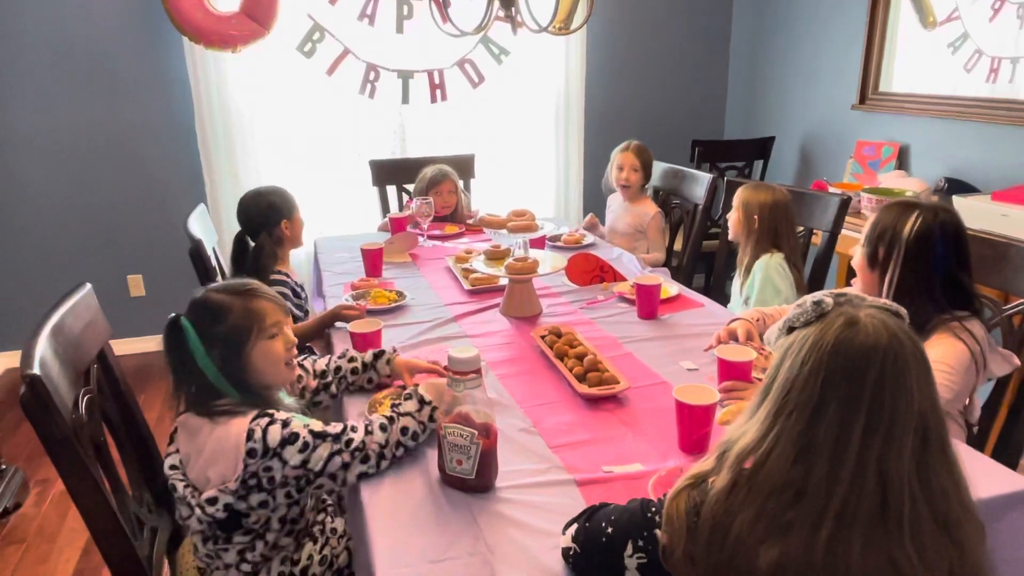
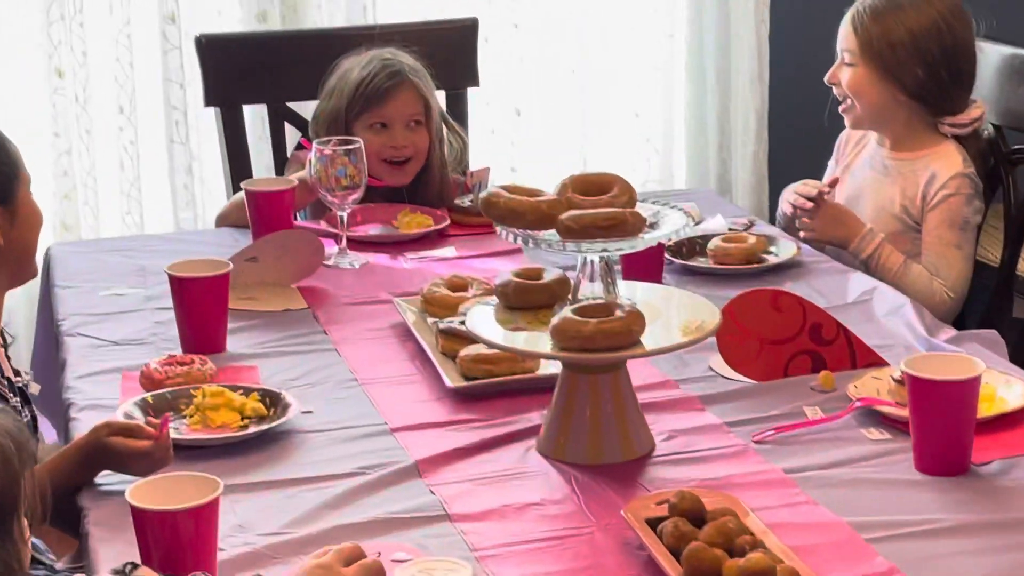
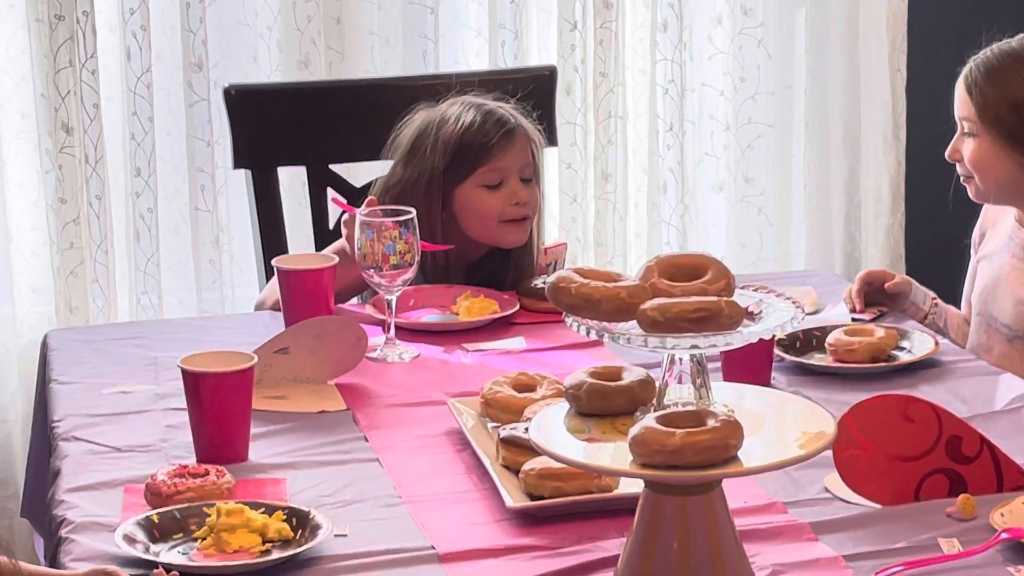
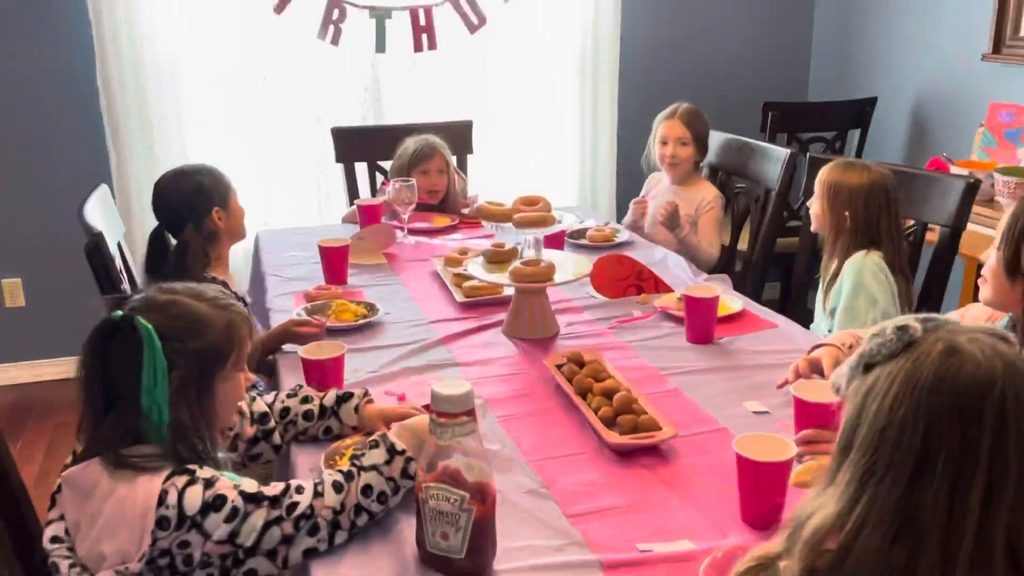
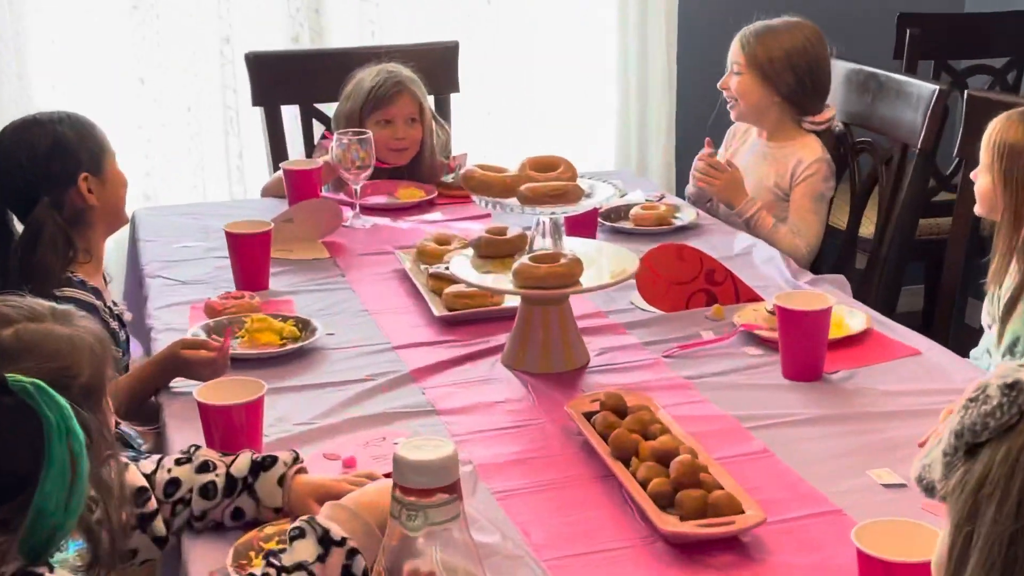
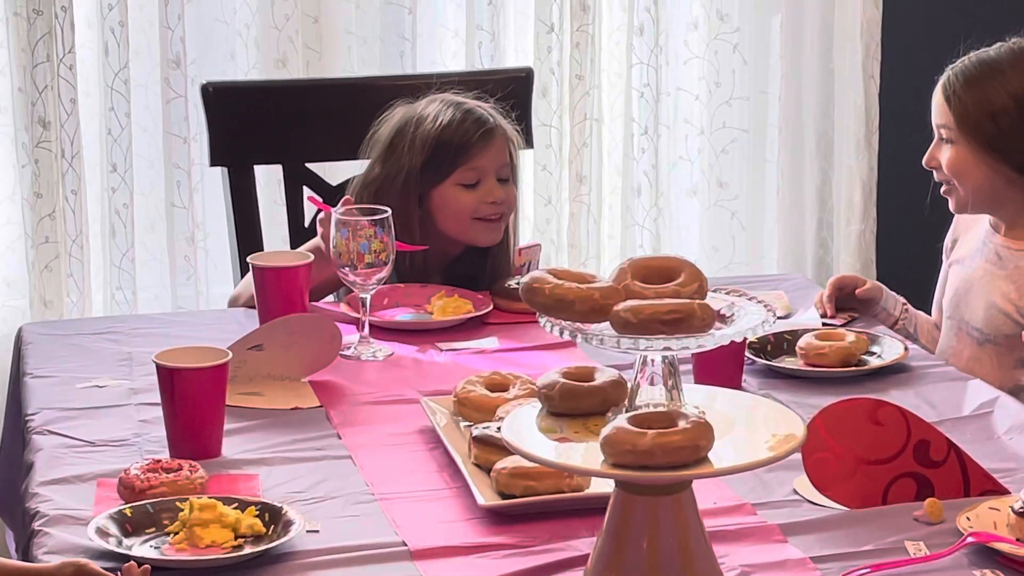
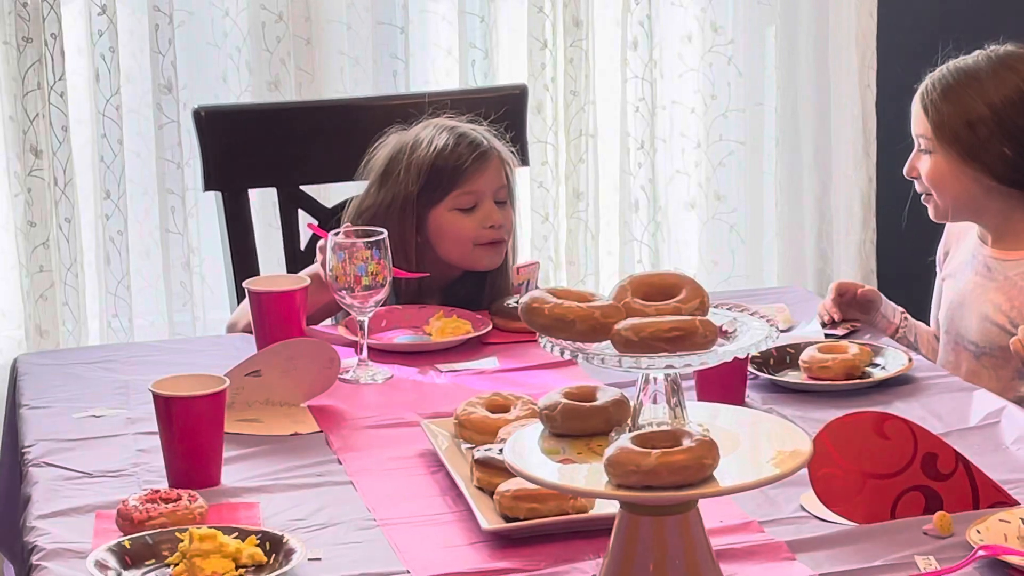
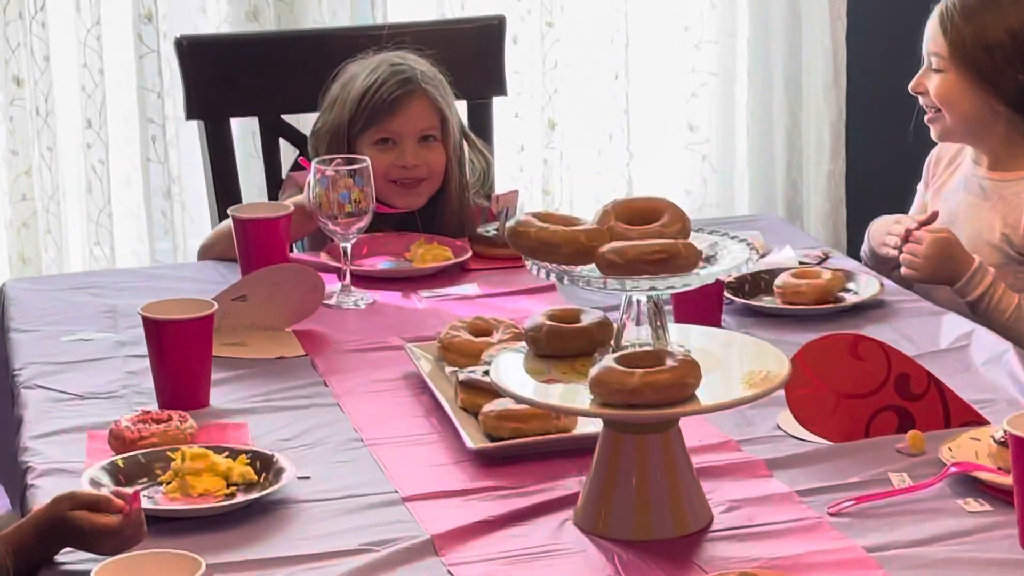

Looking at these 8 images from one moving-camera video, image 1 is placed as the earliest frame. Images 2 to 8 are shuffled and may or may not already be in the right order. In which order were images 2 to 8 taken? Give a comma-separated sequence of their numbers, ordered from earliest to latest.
4, 5, 2, 8, 7, 3, 6
